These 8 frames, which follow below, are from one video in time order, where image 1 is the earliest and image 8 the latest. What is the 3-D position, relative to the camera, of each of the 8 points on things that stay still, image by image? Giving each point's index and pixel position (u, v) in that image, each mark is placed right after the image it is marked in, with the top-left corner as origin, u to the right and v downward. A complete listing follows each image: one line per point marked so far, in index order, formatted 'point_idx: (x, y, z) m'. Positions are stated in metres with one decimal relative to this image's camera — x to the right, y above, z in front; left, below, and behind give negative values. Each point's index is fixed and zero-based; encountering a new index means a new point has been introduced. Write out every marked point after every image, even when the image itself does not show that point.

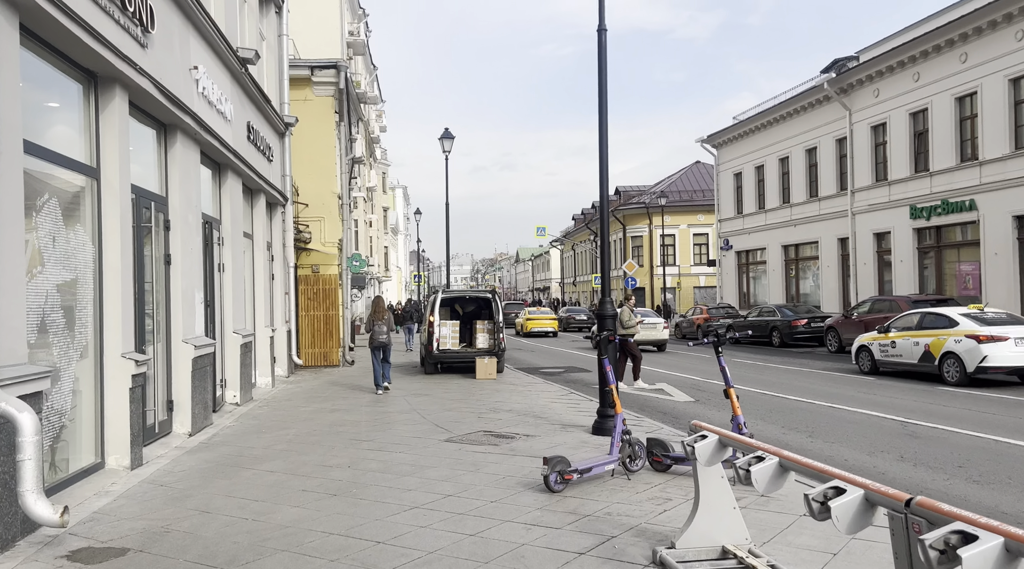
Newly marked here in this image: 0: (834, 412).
0: (+4.3, -1.7, +11.5) m
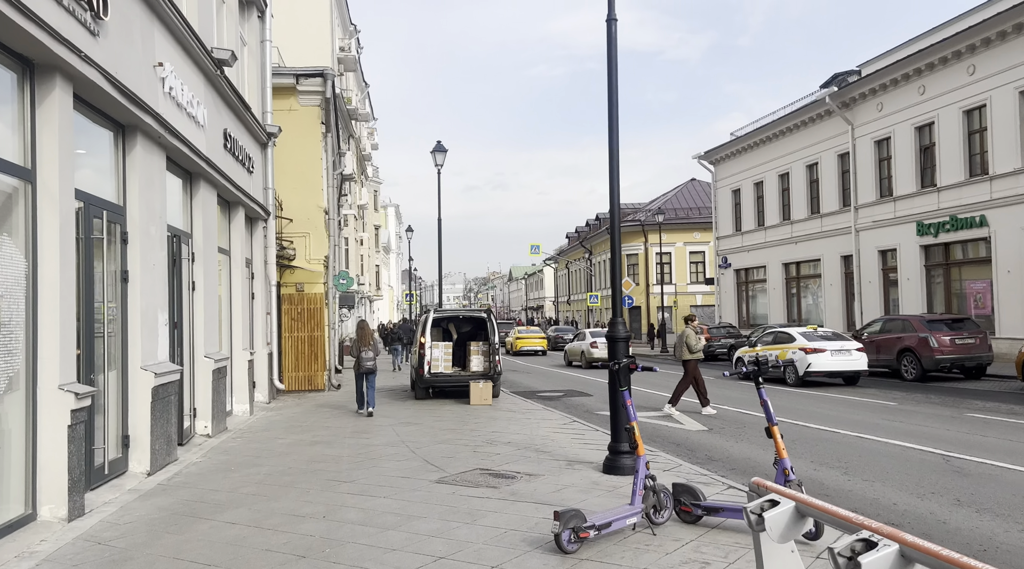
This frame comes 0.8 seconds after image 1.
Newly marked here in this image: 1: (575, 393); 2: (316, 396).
0: (+4.2, -1.9, +10.4) m
1: (+1.4, -2.4, +18.8) m
2: (-4.1, -2.3, +18.3) m
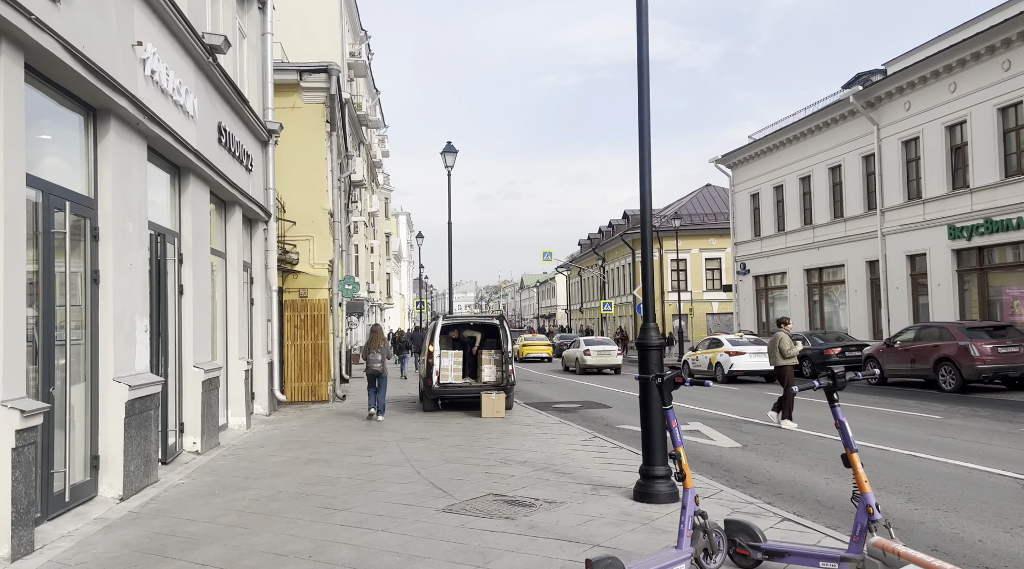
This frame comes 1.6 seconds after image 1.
0: (+4.4, -1.9, +9.3) m
1: (+1.6, -2.5, +17.8) m
2: (-3.8, -2.4, +17.3) m
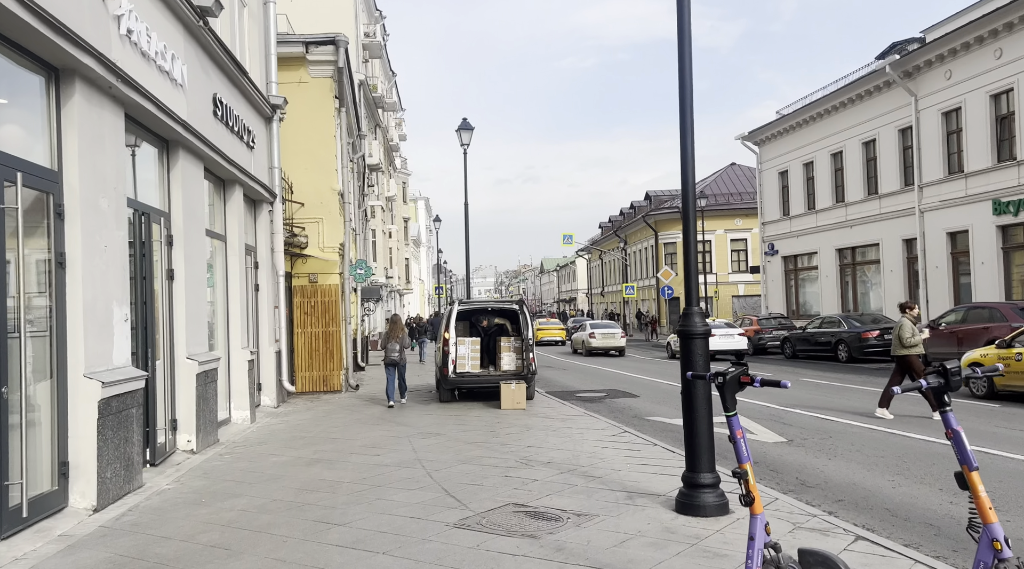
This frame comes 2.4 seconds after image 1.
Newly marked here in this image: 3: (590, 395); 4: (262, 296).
0: (+4.6, -1.7, +8.3) m
1: (+2.1, -2.1, +16.8) m
2: (-3.4, -2.2, +16.4) m
3: (+1.5, -2.2, +17.0) m
4: (-4.3, -0.2, +14.9) m
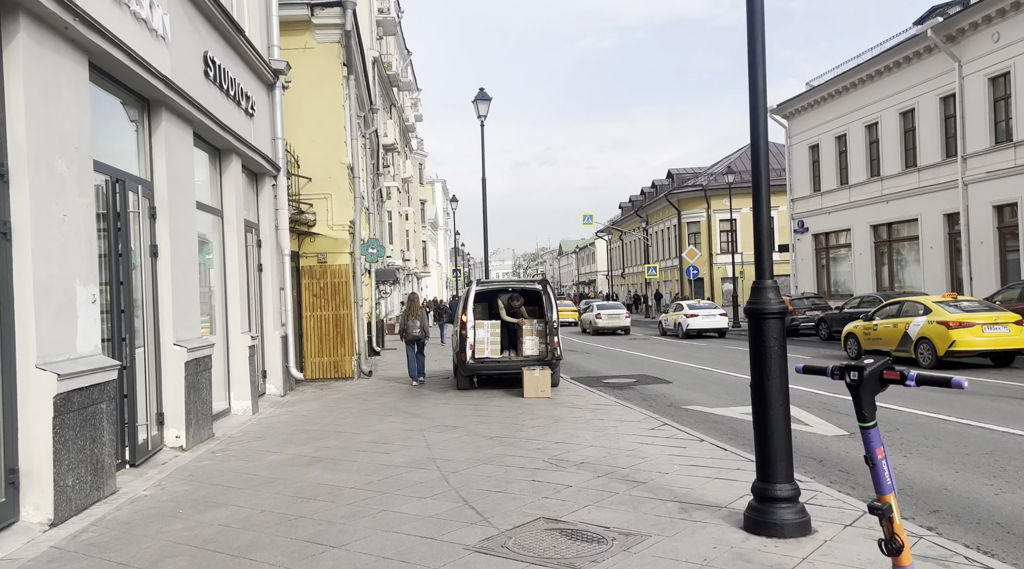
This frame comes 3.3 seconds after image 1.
0: (+4.9, -1.4, +7.1) m
1: (+2.5, -1.7, +15.6) m
2: (-3.0, -1.8, +15.4) m
3: (+1.9, -1.8, +15.8) m
4: (-4.0, +0.1, +13.8) m
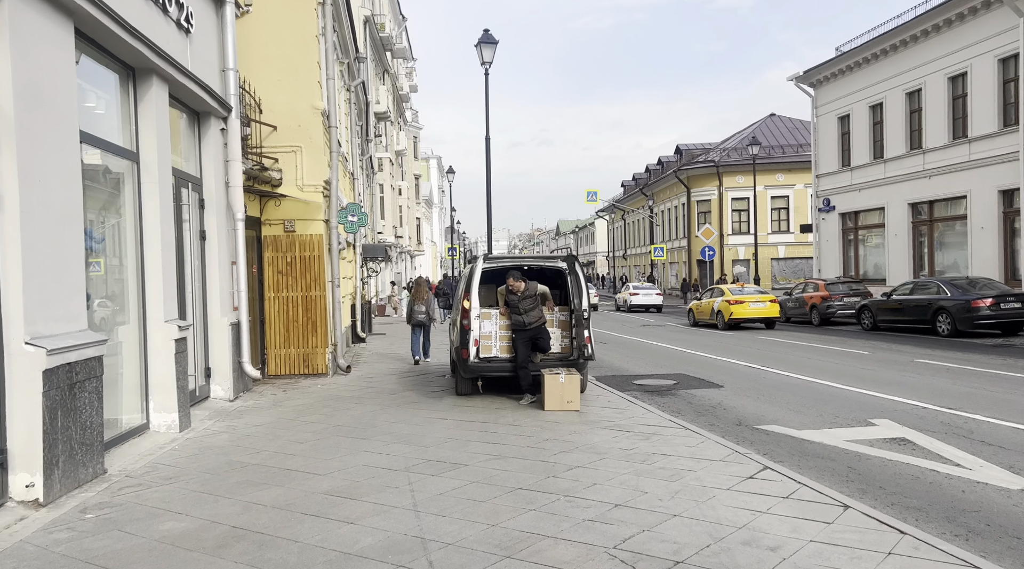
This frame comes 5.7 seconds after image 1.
0: (+5.1, -1.4, +4.0) m
1: (+2.6, -1.4, +12.5) m
2: (-2.9, -1.4, +12.3) m
3: (+2.1, -1.4, +12.8) m
4: (-3.8, +0.5, +10.7) m
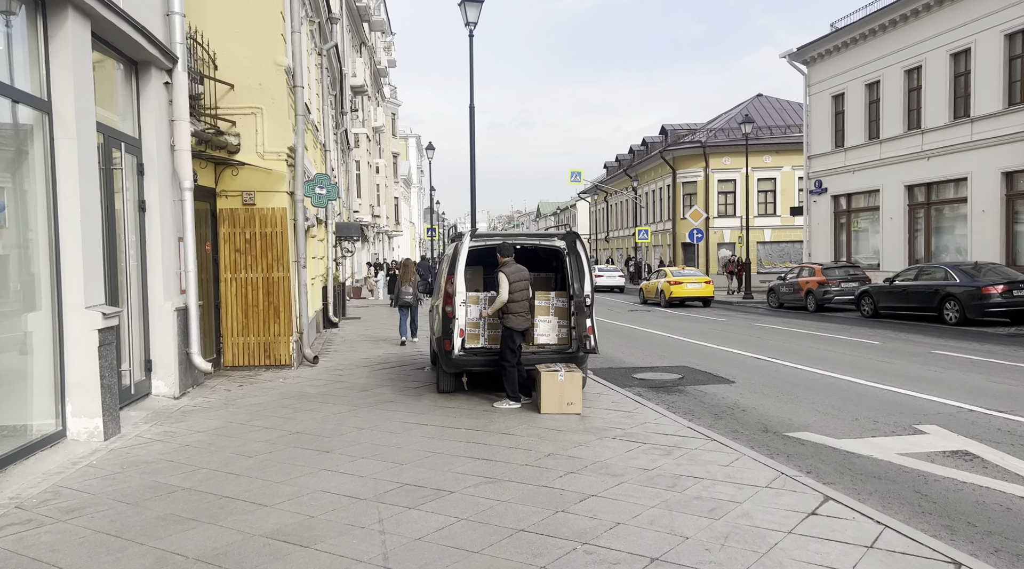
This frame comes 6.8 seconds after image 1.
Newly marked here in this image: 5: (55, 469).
0: (+5.2, -1.4, +2.7) m
1: (+2.5, -1.2, +11.2) m
2: (-3.0, -1.2, +10.8) m
3: (+1.9, -1.2, +11.4) m
4: (-3.9, +0.7, +9.1) m
5: (-3.3, -1.3, +6.2) m
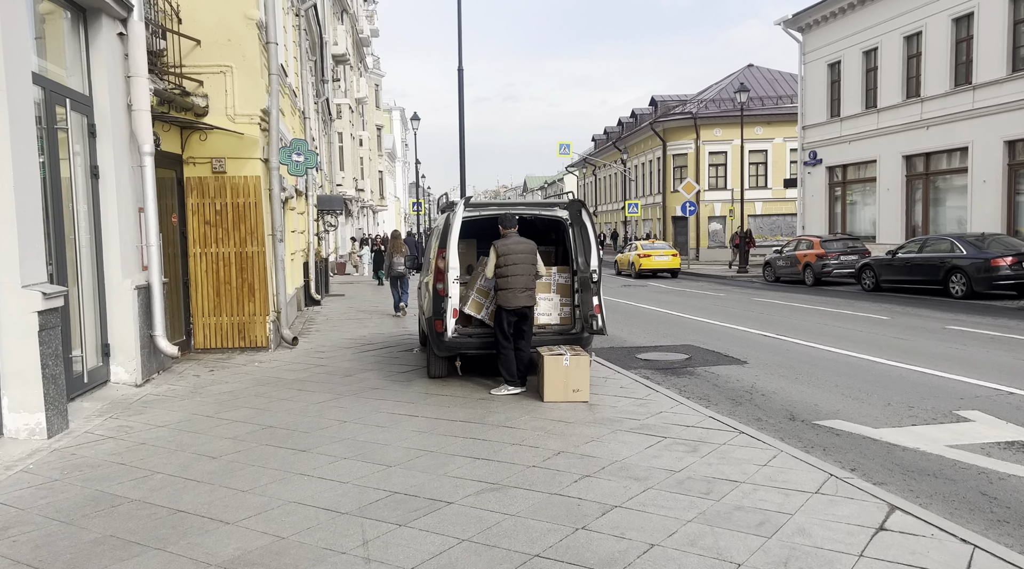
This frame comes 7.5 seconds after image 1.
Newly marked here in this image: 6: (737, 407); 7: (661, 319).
0: (+5.2, -1.3, +2.0) m
1: (+2.4, -0.9, +10.4) m
2: (-3.1, -0.9, +9.9) m
3: (+1.9, -0.9, +10.6) m
4: (-3.9, +0.9, +8.2) m
5: (-3.2, -1.2, +5.3) m
6: (+2.0, -1.1, +7.7) m
7: (+2.6, -0.6, +15.1) m
